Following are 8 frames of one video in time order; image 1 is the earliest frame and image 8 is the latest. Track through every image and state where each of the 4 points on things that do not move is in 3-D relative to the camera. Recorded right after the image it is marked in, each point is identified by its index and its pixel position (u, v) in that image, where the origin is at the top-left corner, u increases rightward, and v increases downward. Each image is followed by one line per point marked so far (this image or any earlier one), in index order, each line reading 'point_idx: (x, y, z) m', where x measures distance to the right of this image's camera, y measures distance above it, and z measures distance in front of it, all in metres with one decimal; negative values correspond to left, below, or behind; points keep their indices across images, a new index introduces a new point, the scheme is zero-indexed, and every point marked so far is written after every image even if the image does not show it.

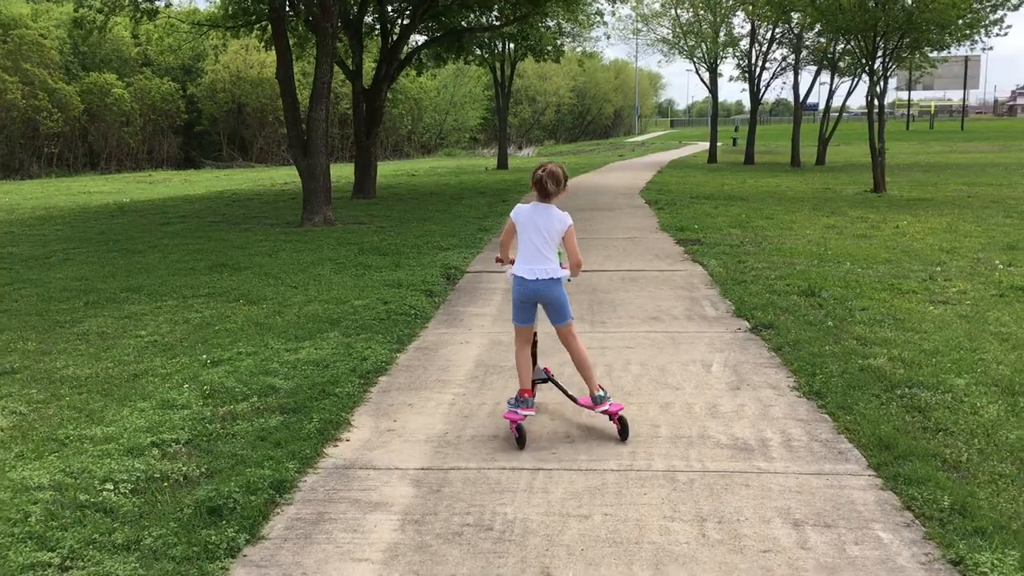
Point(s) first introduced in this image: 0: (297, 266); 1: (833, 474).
0: (-2.2, +0.2, +9.4) m
1: (+1.2, -0.7, +3.6) m
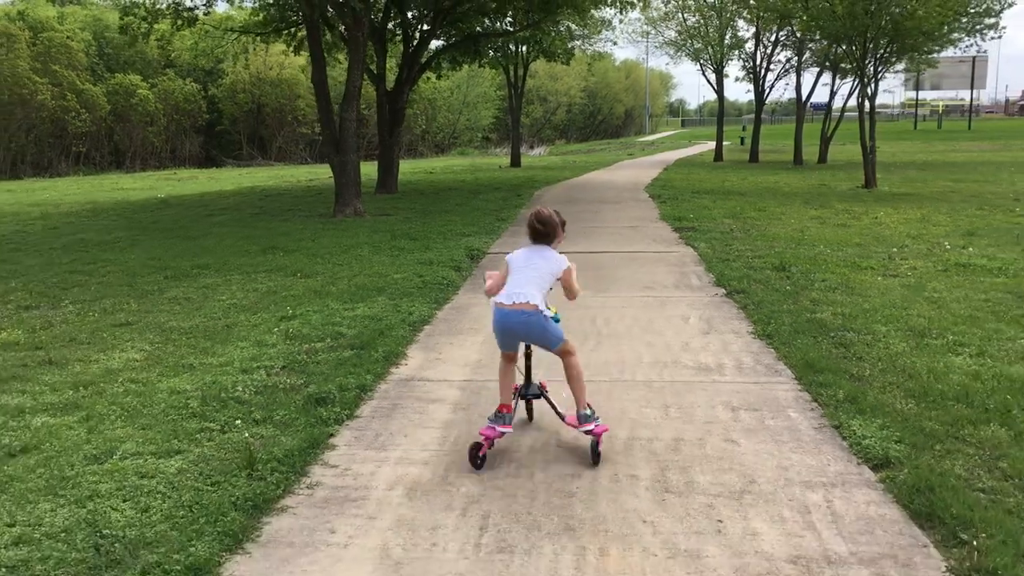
0: (-2.0, +0.5, +10.7) m
1: (+1.3, -0.5, +4.9) m
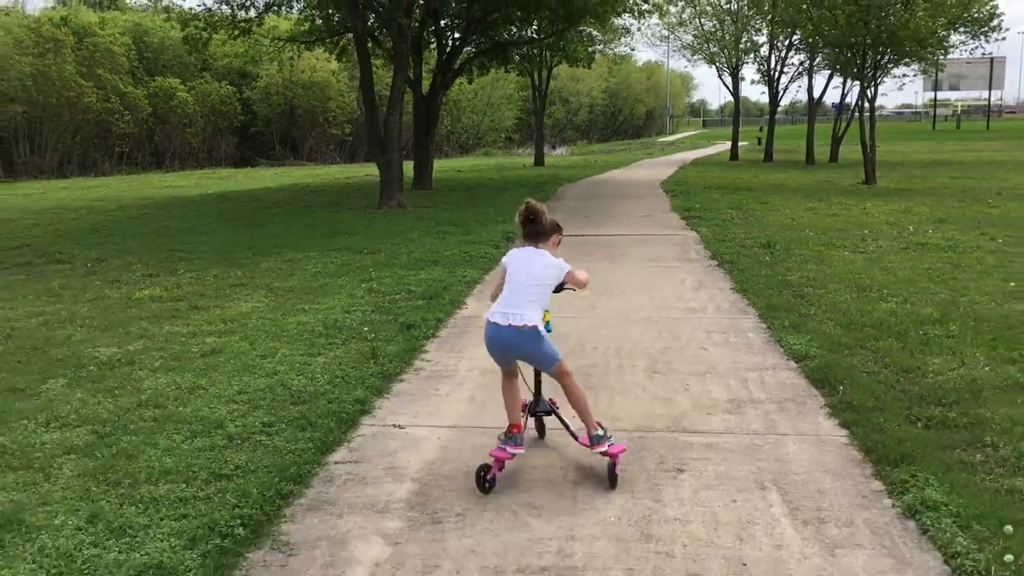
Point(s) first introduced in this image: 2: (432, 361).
0: (-1.6, +0.7, +12.5) m
1: (+1.6, -0.2, +6.7) m
2: (-0.5, -0.4, +5.6) m
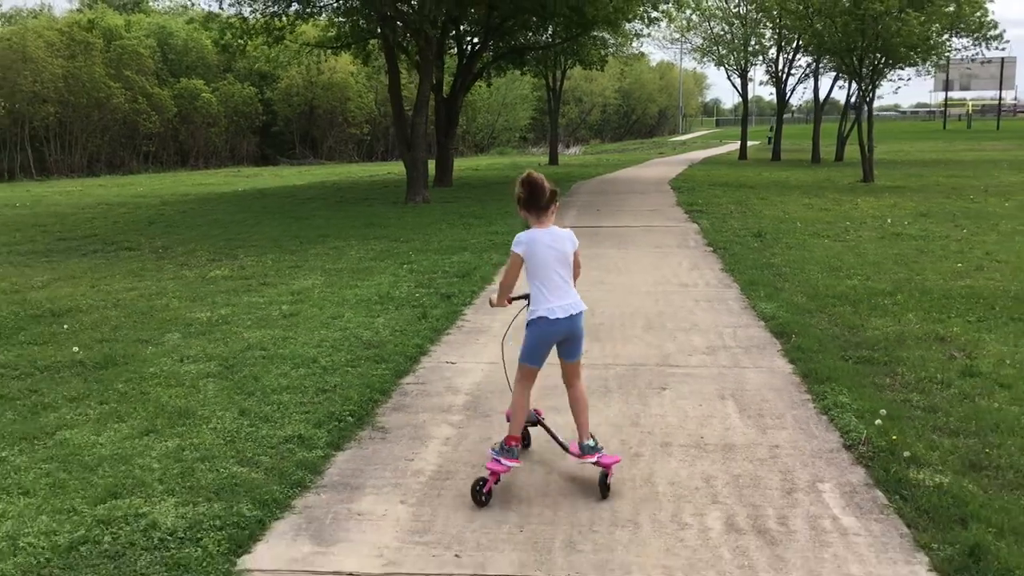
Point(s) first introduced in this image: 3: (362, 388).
0: (-1.3, +0.9, +13.9) m
1: (+1.8, 0.0, +8.0) m
2: (-0.3, -0.2, +6.9) m
3: (-0.8, -0.5, +5.0) m
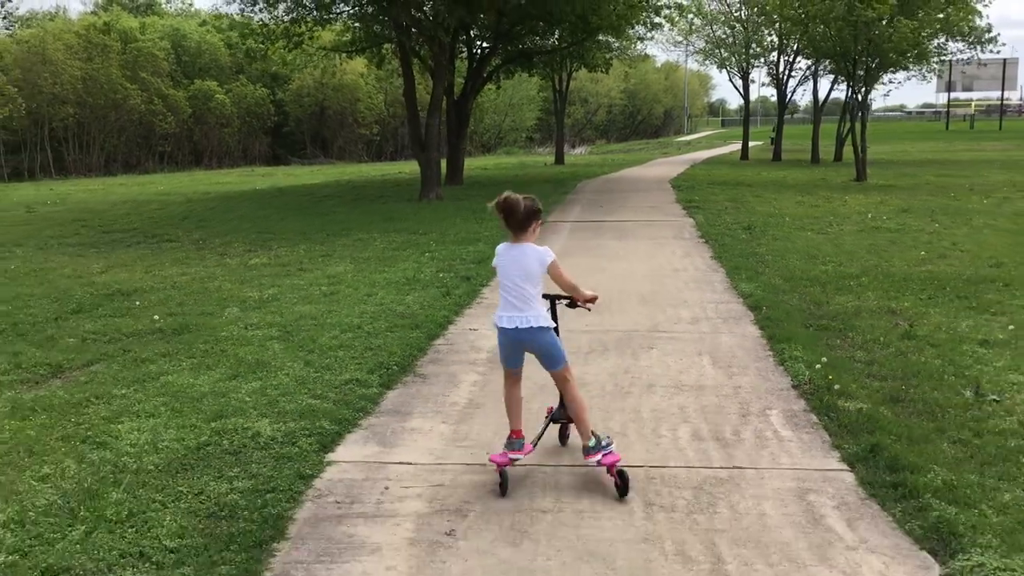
0: (-1.2, +1.1, +14.9) m
1: (+1.9, +0.1, +9.0) m
2: (-0.2, -0.1, +8.0) m
3: (-0.7, -0.4, +6.1) m
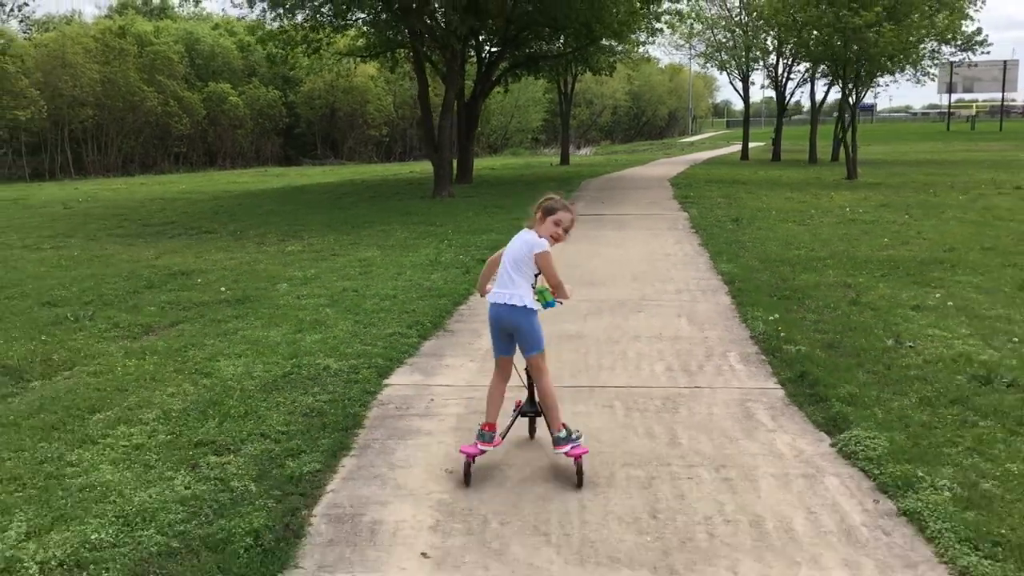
0: (-1.1, +1.3, +16.2) m
1: (+2.0, +0.3, +10.2) m
2: (-0.1, +0.1, +9.2) m
3: (-0.6, -0.2, +7.3) m
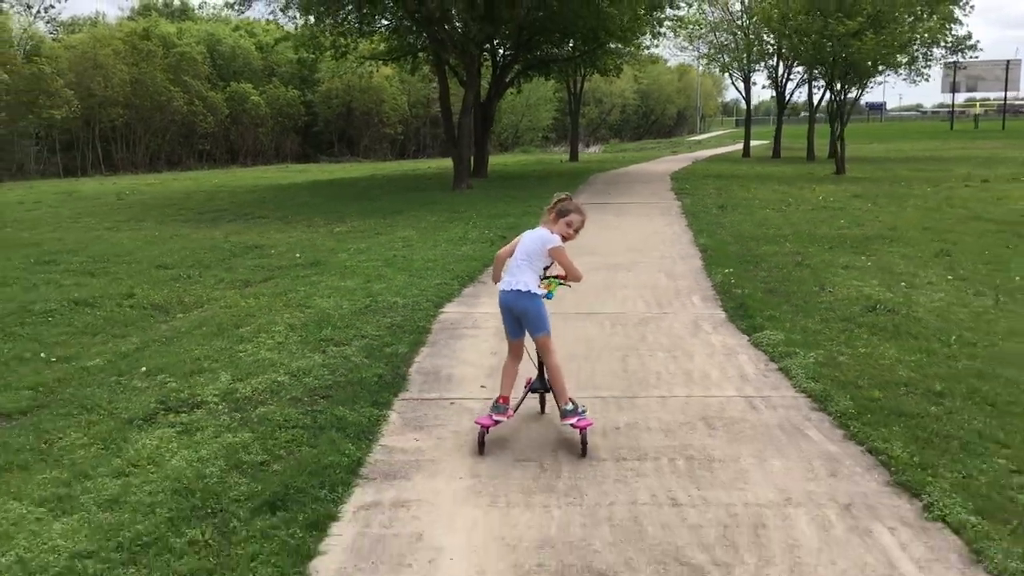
0: (-0.8, +1.7, +18.3) m
1: (+2.2, +0.7, +12.3) m
2: (+0.1, +0.5, +11.3) m
3: (-0.4, +0.2, +9.4) m
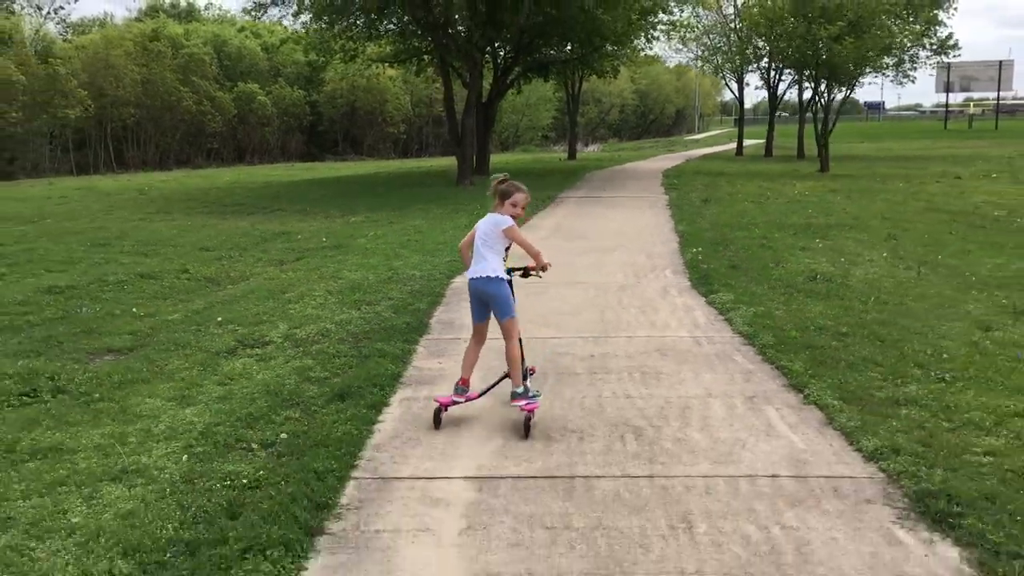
0: (-0.8, +1.9, +19.7) m
1: (+2.2, +0.9, +13.7) m
2: (+0.1, +0.7, +12.7) m
3: (-0.4, +0.4, +10.8) m
